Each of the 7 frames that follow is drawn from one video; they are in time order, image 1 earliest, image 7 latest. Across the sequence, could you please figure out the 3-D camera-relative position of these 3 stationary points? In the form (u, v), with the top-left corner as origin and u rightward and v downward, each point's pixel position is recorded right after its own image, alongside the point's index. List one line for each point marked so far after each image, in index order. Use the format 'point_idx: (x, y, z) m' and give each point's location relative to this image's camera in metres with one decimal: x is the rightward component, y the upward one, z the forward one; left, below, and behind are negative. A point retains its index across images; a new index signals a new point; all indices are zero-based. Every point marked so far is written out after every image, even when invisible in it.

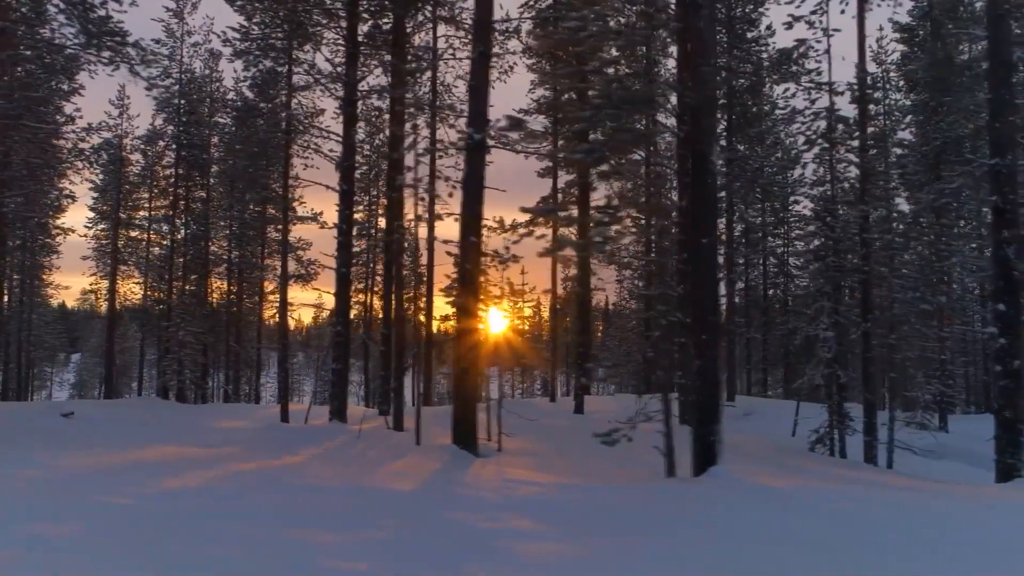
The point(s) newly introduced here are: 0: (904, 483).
0: (+4.3, -2.2, +8.3) m
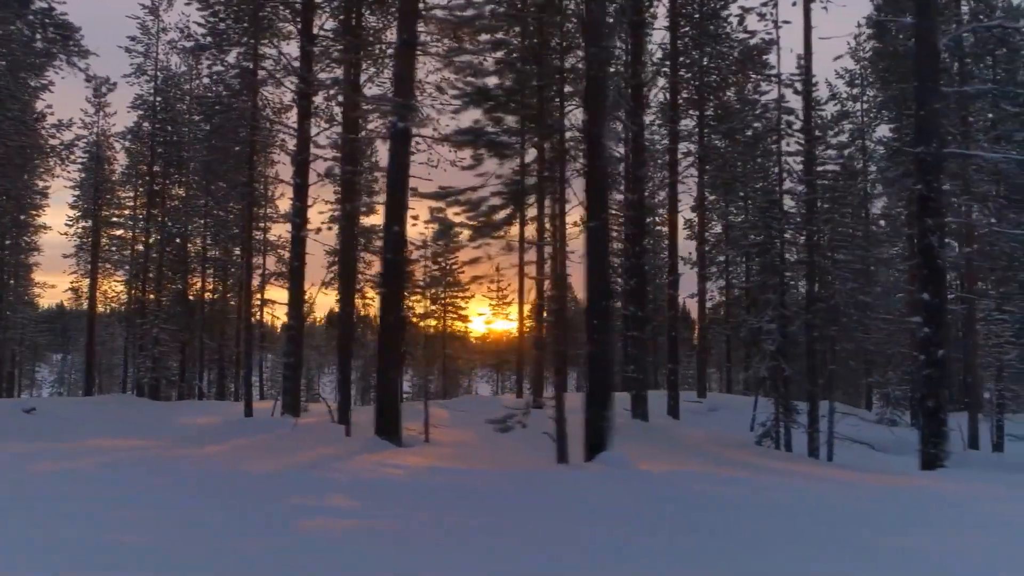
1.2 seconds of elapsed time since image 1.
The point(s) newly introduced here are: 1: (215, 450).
0: (+4.0, -2.2, +8.3) m
1: (-4.1, -2.2, +10.2) m
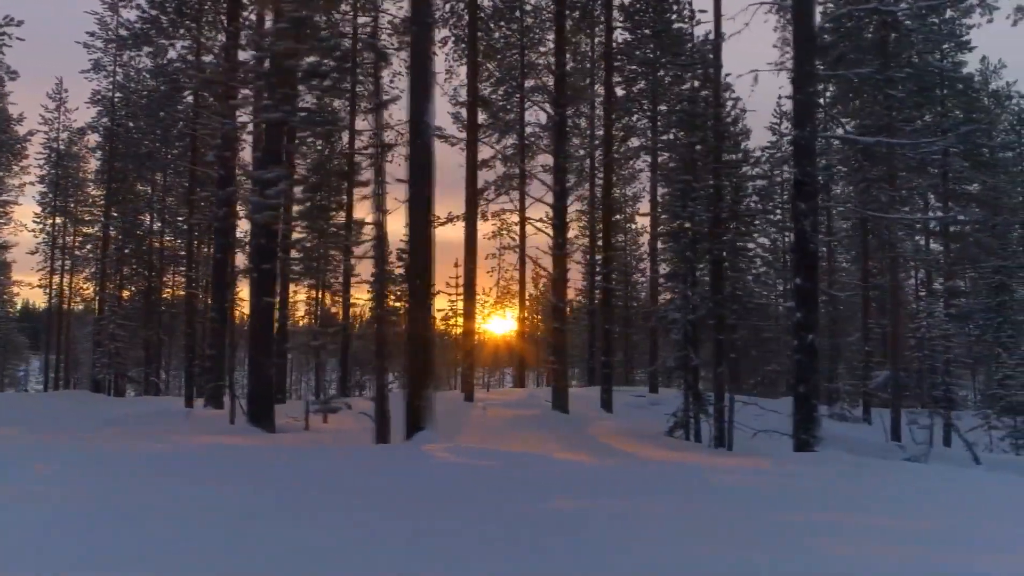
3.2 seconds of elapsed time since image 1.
0: (+3.4, -2.1, +8.2) m
1: (-4.6, -2.2, +10.2) m
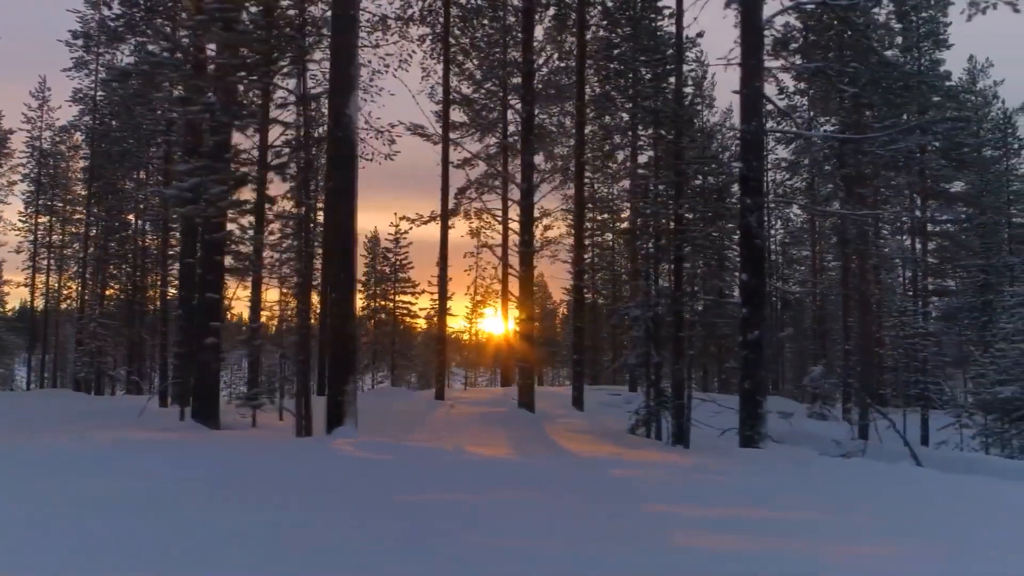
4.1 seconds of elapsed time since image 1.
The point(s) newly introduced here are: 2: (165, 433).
0: (+3.2, -2.1, +8.2) m
1: (-4.8, -2.2, +10.2) m
2: (-5.5, -2.3, +11.6) m
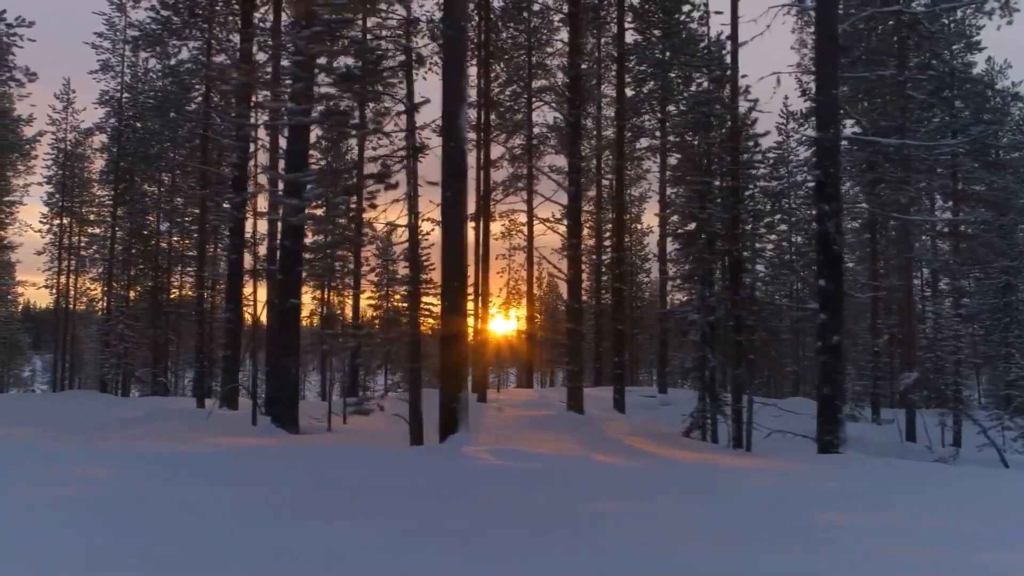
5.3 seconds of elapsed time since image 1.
0: (+3.5, -2.1, +8.2) m
1: (-4.5, -2.2, +10.2) m
2: (-5.2, -2.4, +11.7) m
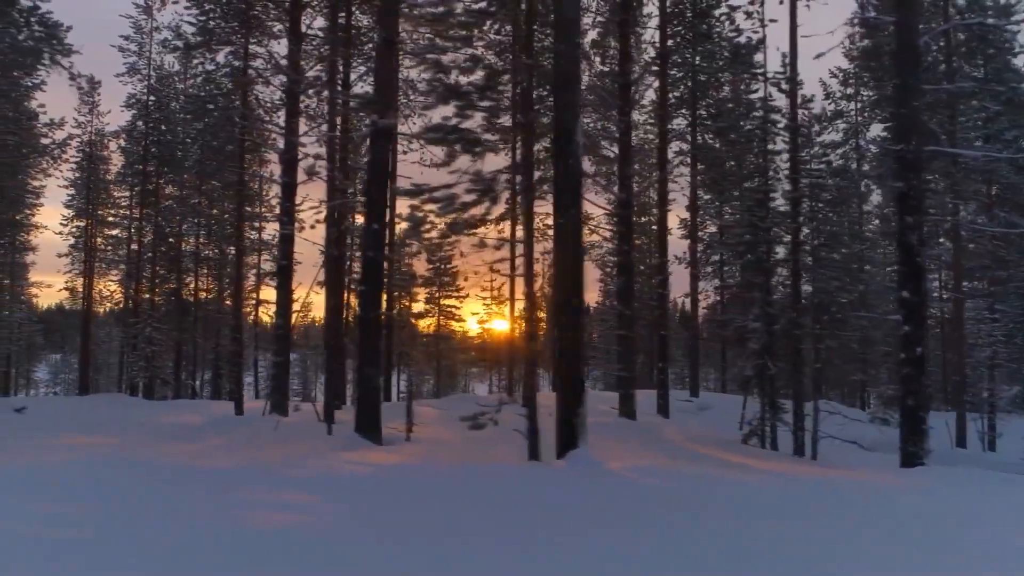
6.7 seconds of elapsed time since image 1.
0: (+3.9, -2.1, +8.3) m
1: (-4.2, -2.2, +10.2) m
2: (-4.9, -2.4, +11.7) m
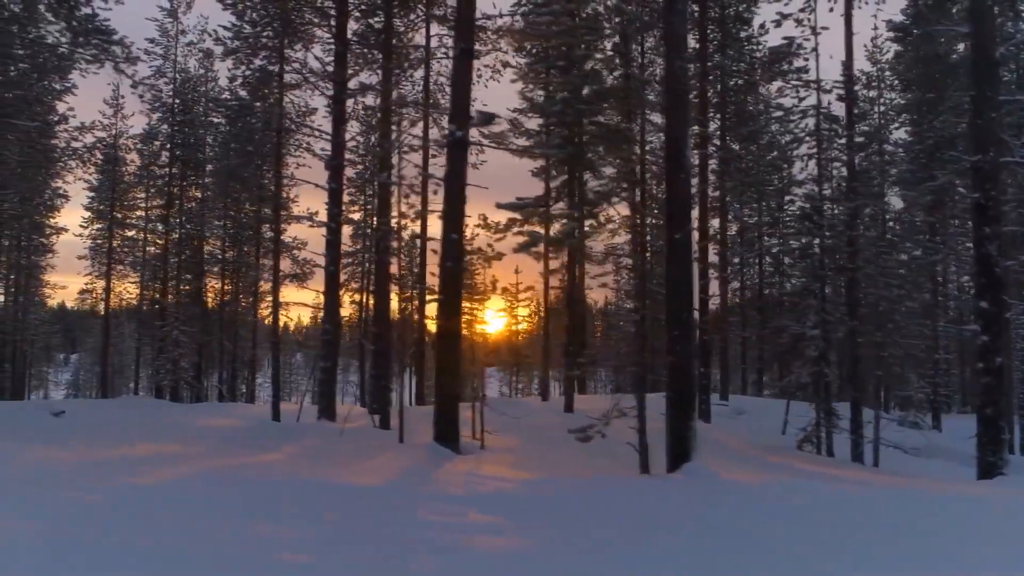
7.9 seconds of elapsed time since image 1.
0: (+4.2, -2.2, +8.3) m
1: (-3.9, -2.3, +10.2) m
2: (-4.5, -2.4, +11.7) m
